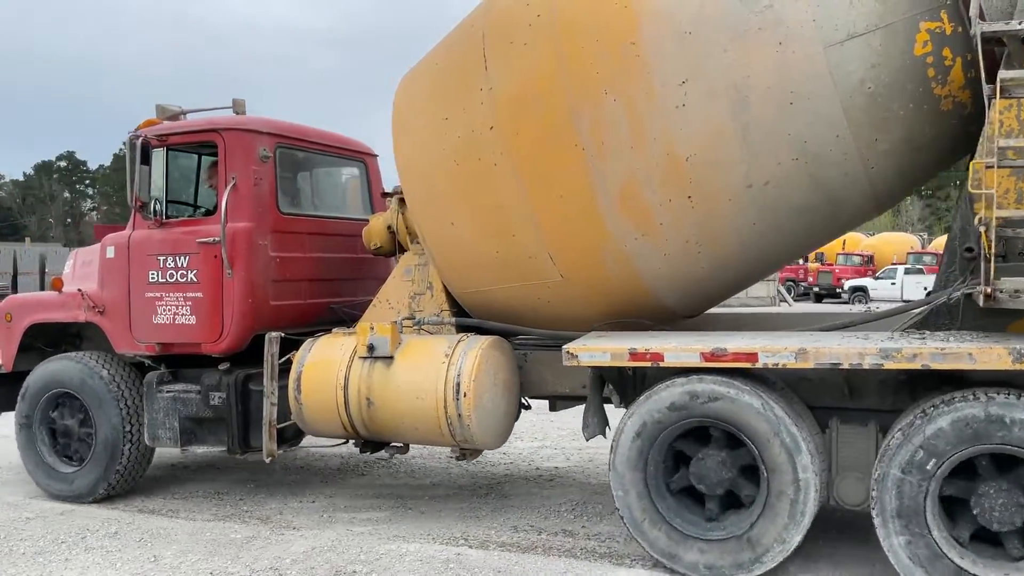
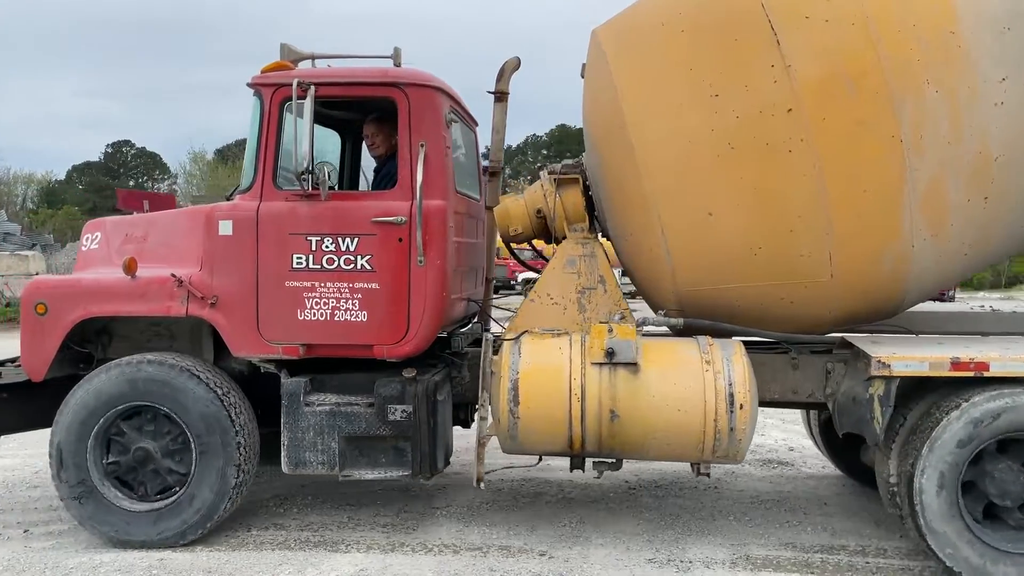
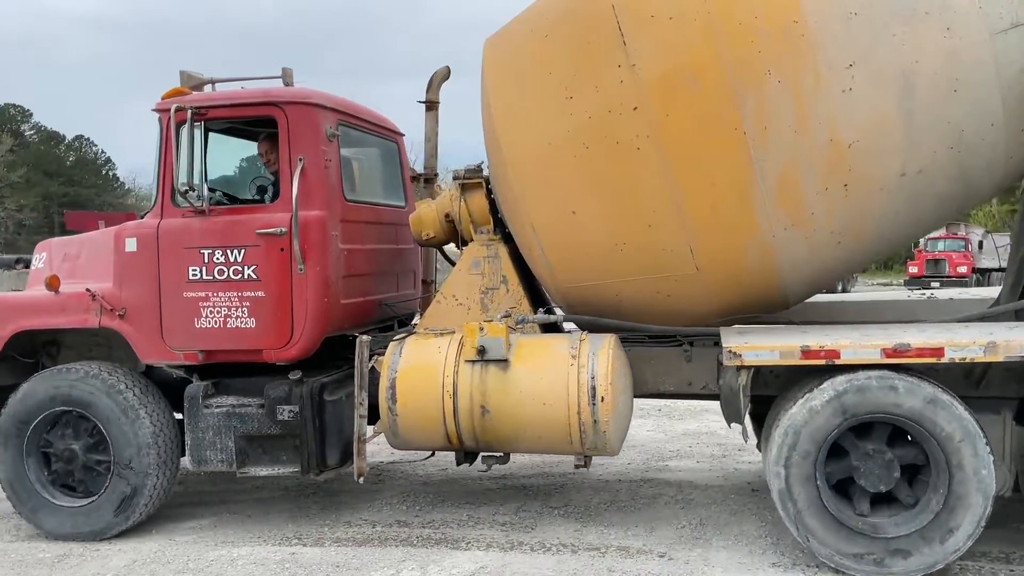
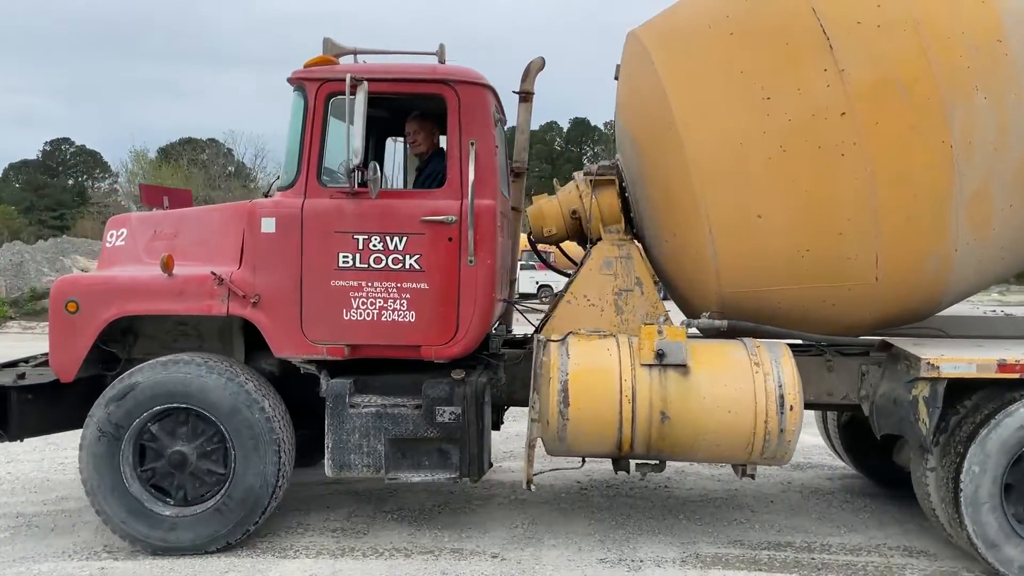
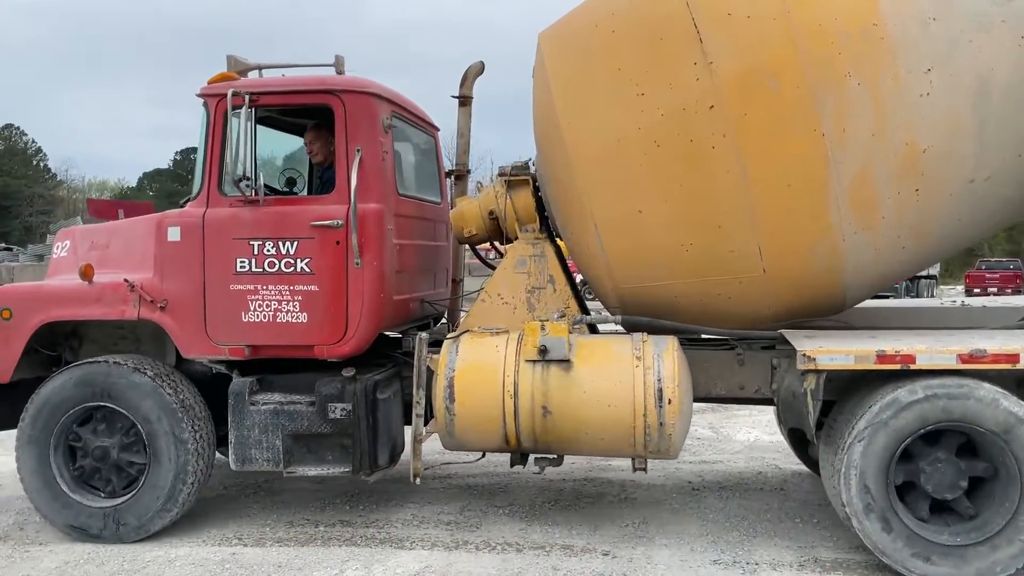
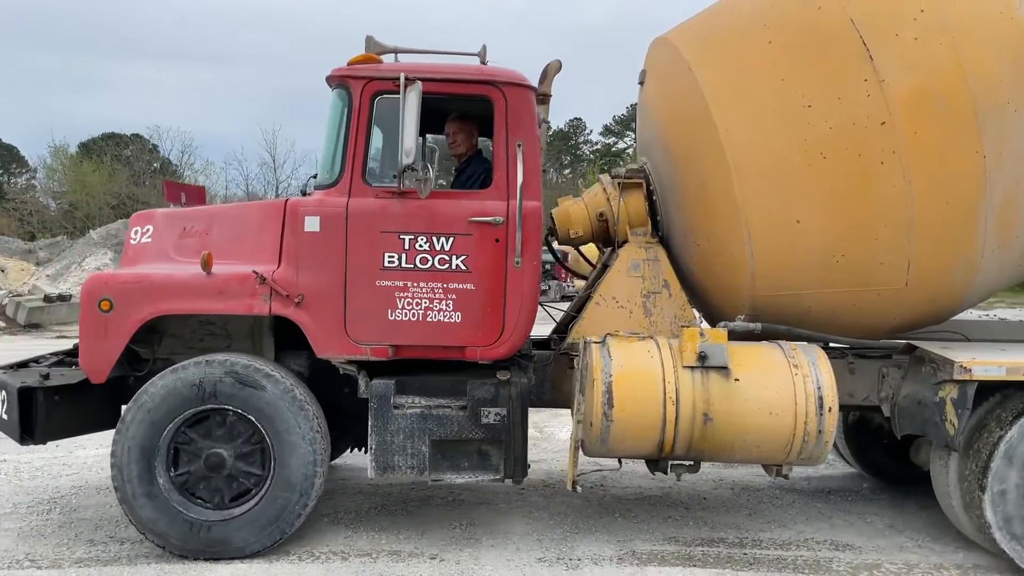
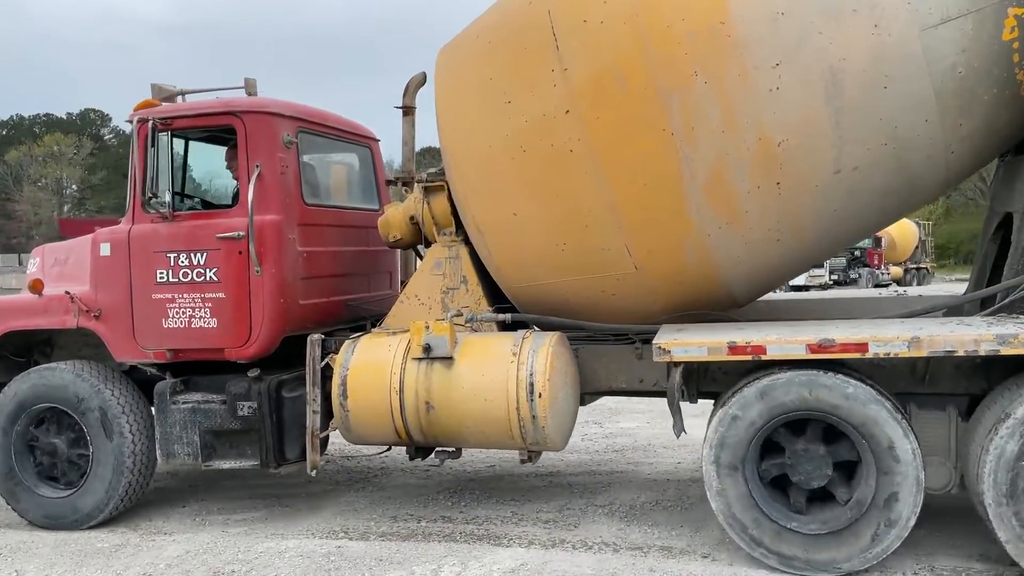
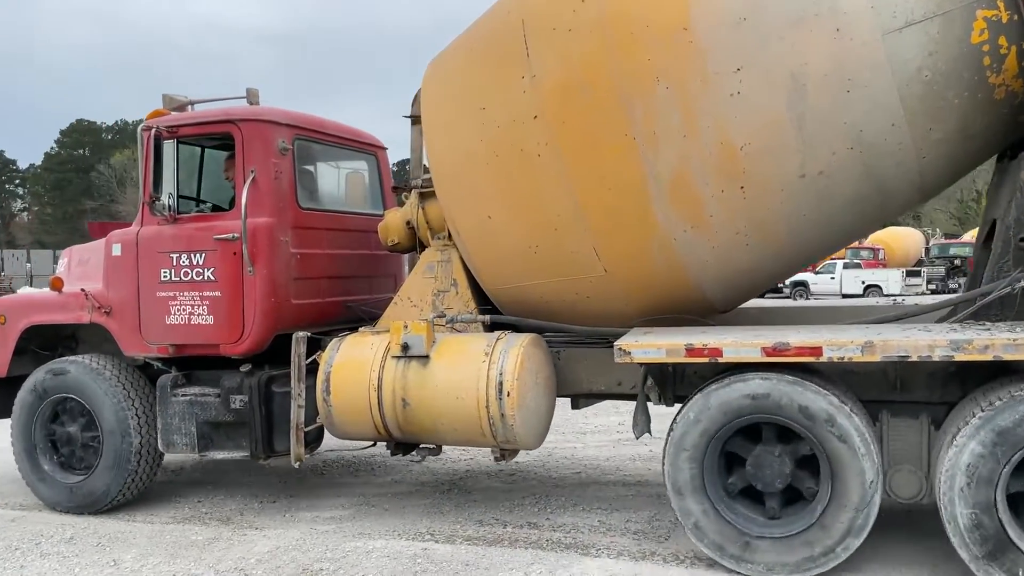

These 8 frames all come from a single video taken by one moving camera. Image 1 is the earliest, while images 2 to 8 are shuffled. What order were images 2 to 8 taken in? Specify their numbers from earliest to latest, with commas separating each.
8, 7, 3, 5, 2, 4, 6
